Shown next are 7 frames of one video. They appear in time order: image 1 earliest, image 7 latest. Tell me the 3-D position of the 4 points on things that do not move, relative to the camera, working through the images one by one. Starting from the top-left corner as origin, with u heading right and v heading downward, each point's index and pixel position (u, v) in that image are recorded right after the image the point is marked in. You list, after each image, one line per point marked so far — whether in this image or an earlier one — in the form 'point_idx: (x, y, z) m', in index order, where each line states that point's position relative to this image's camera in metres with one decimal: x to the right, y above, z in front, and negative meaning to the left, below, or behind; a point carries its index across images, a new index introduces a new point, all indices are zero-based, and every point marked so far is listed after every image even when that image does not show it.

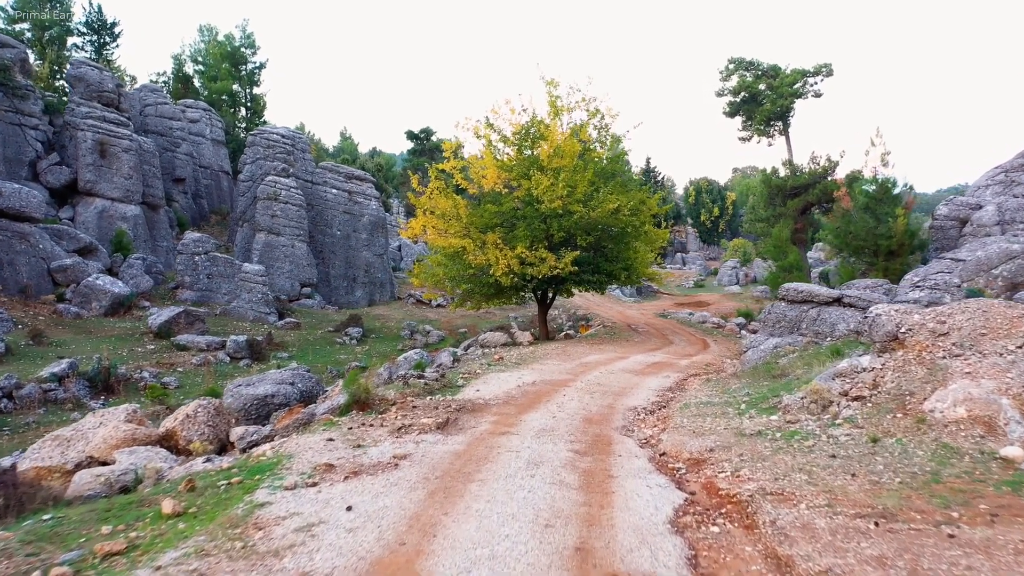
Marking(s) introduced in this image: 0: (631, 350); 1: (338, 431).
0: (+3.0, -1.5, +18.4) m
1: (-1.6, -1.3, +6.7) m
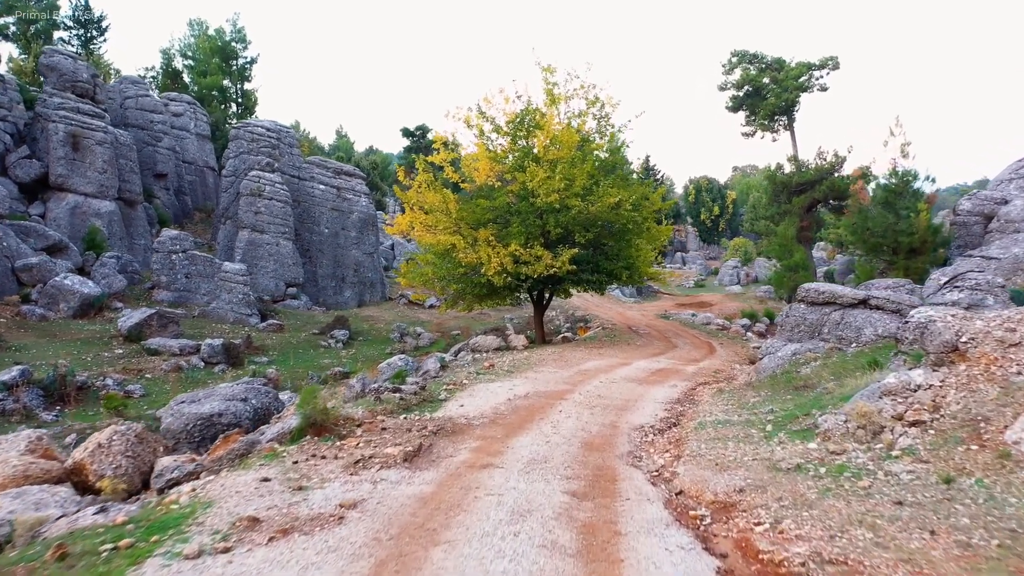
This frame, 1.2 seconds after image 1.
0: (+2.8, -1.6, +17.2) m
1: (-1.7, -1.3, +5.4) m
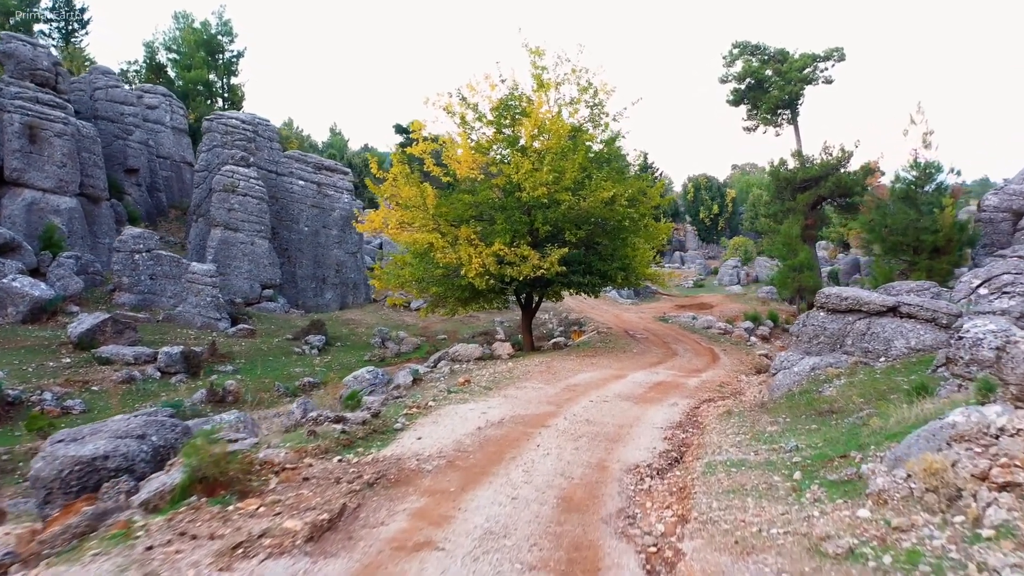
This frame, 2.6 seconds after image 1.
0: (+2.5, -1.6, +15.6) m
1: (-2.0, -1.4, +3.8) m
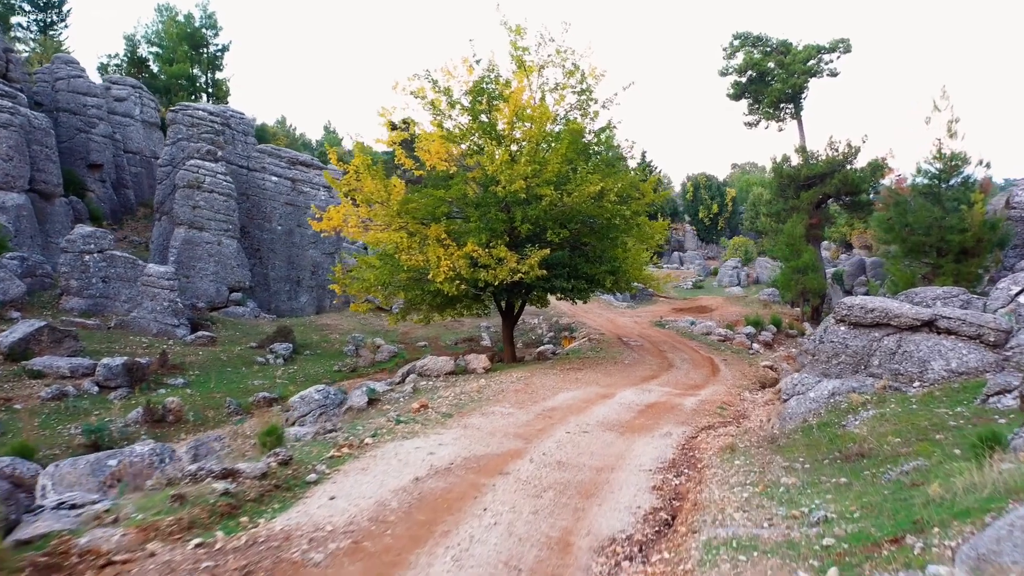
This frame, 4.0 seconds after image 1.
0: (+2.0, -1.7, +13.9) m
1: (-2.5, -1.5, +2.1) m
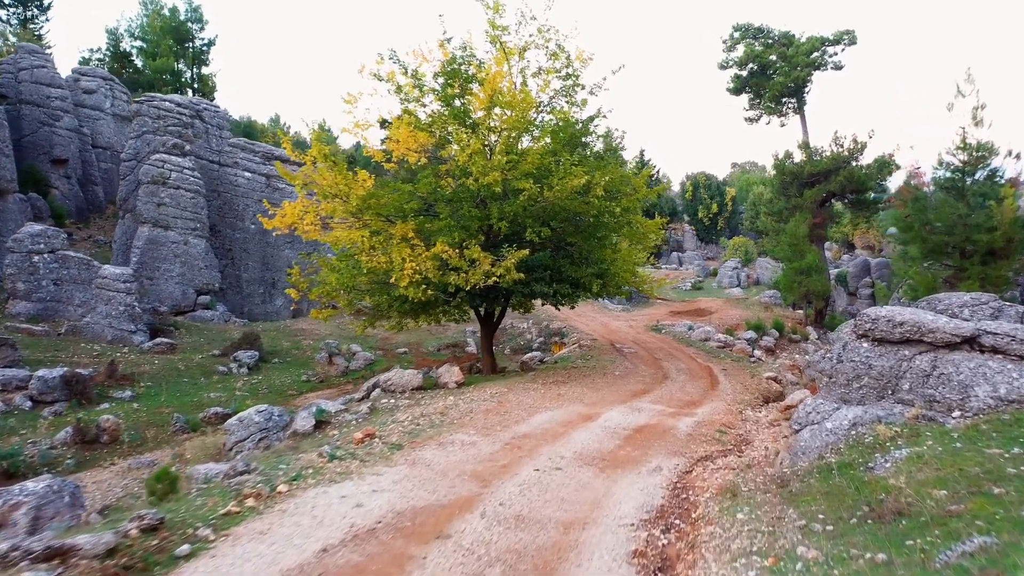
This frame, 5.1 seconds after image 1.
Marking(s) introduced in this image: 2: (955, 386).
0: (+1.6, -1.8, +12.4) m
1: (-2.9, -1.6, +0.7) m
2: (+4.2, -0.9, +7.0) m
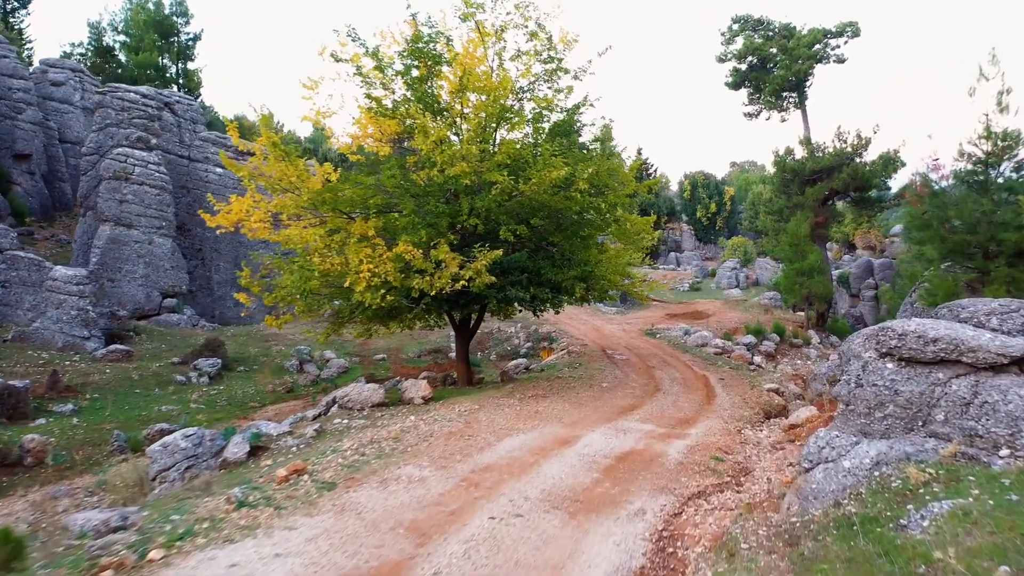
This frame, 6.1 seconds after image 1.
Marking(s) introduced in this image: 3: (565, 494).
0: (+1.2, -1.9, +11.1) m
1: (-3.3, -1.7, -0.6) m
2: (+3.7, -1.0, +5.7) m
3: (+0.5, -1.9, +7.0) m
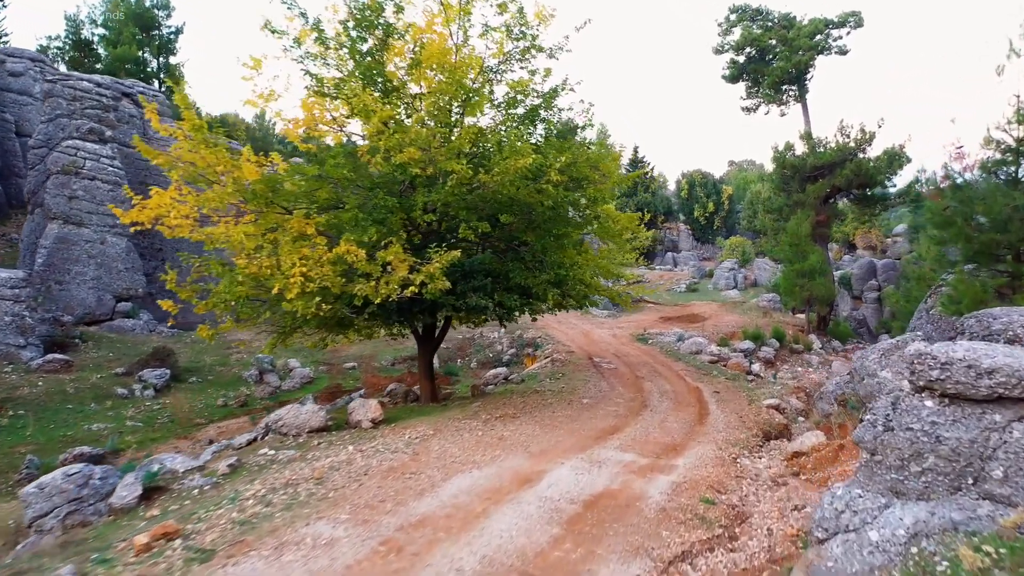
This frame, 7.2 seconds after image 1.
0: (+0.6, -2.0, +9.6) m
1: (-3.8, -1.7, -2.1) m
2: (+3.2, -1.1, +4.2) m
3: (0.0, -2.0, +5.5) m
